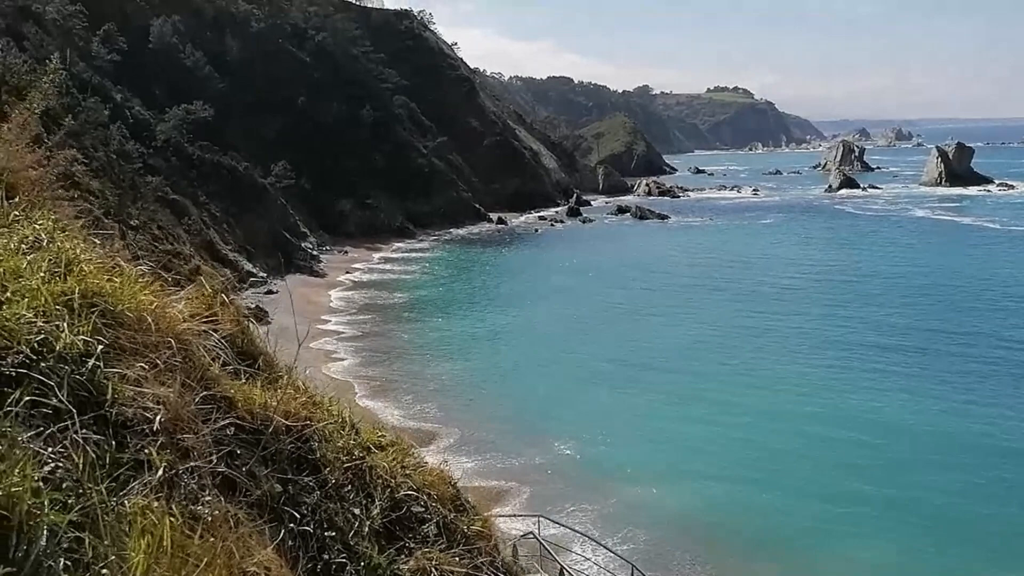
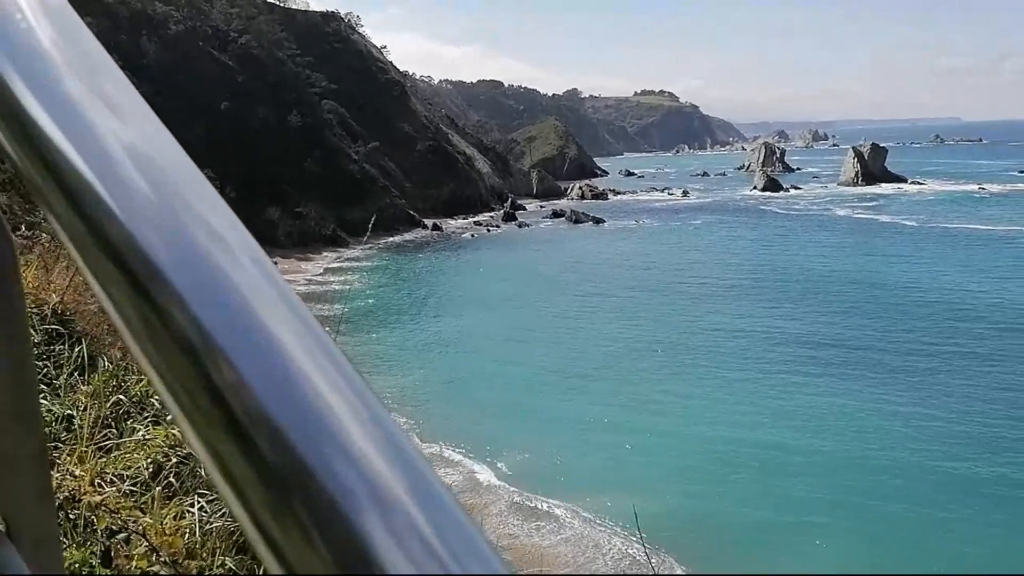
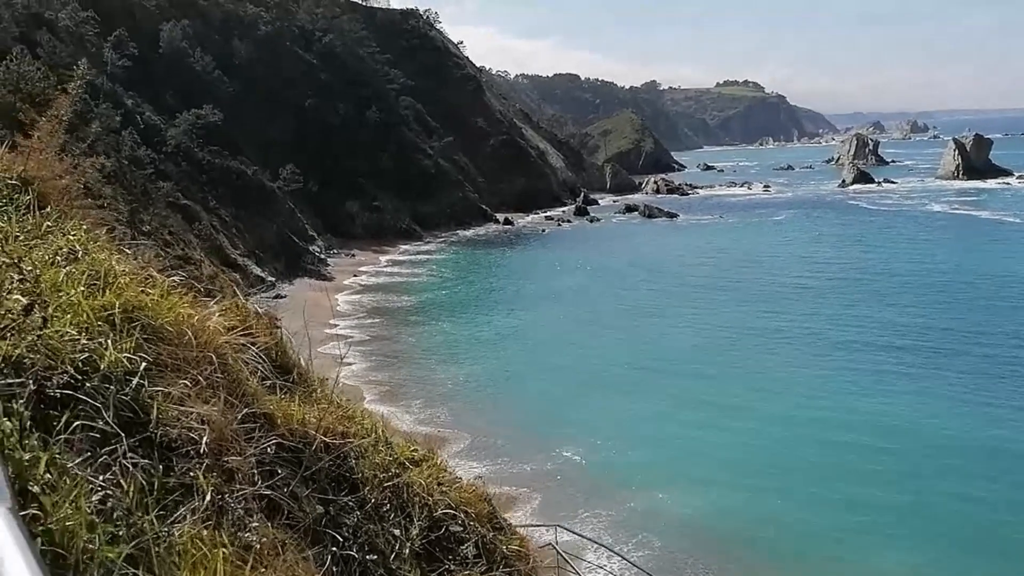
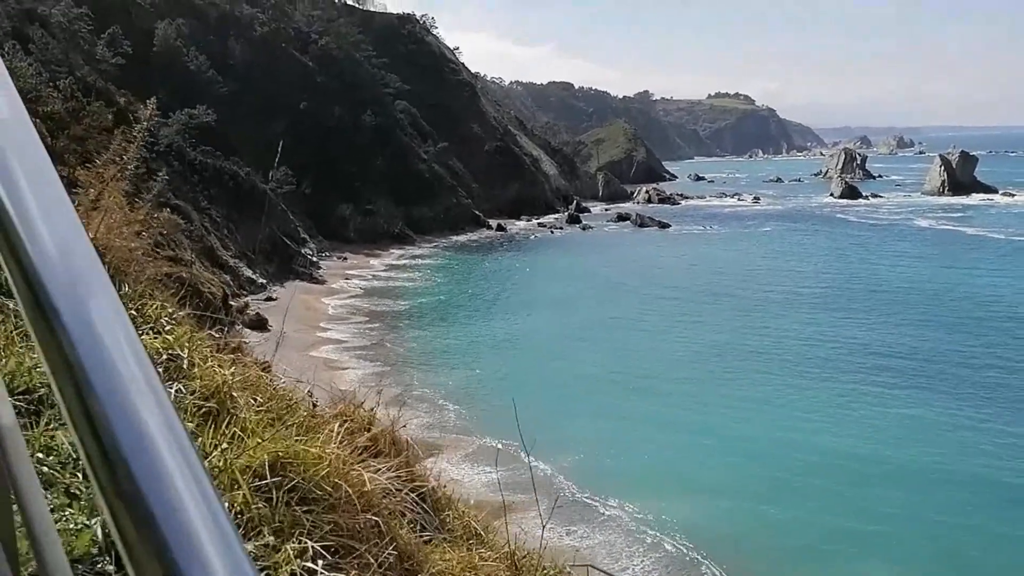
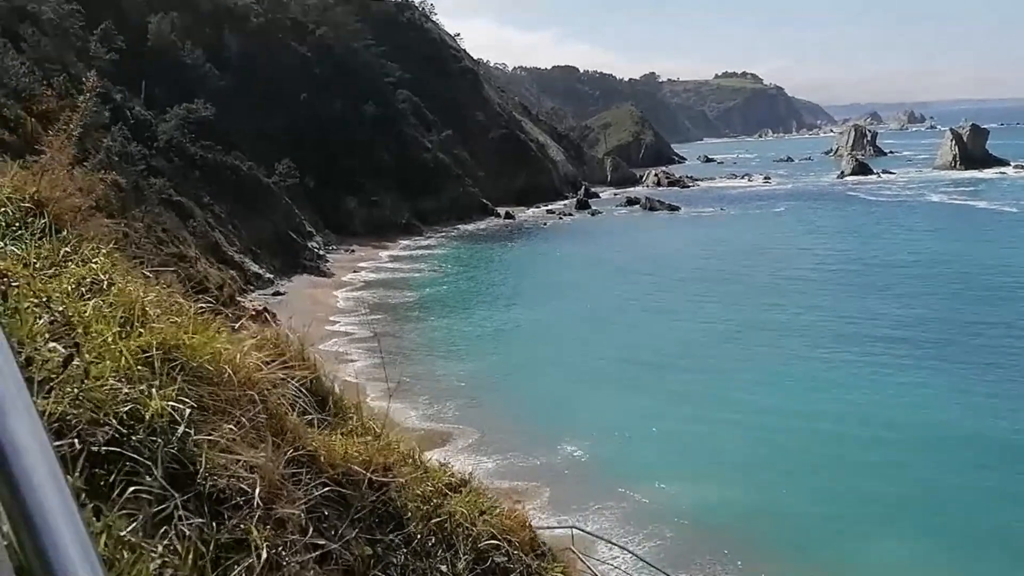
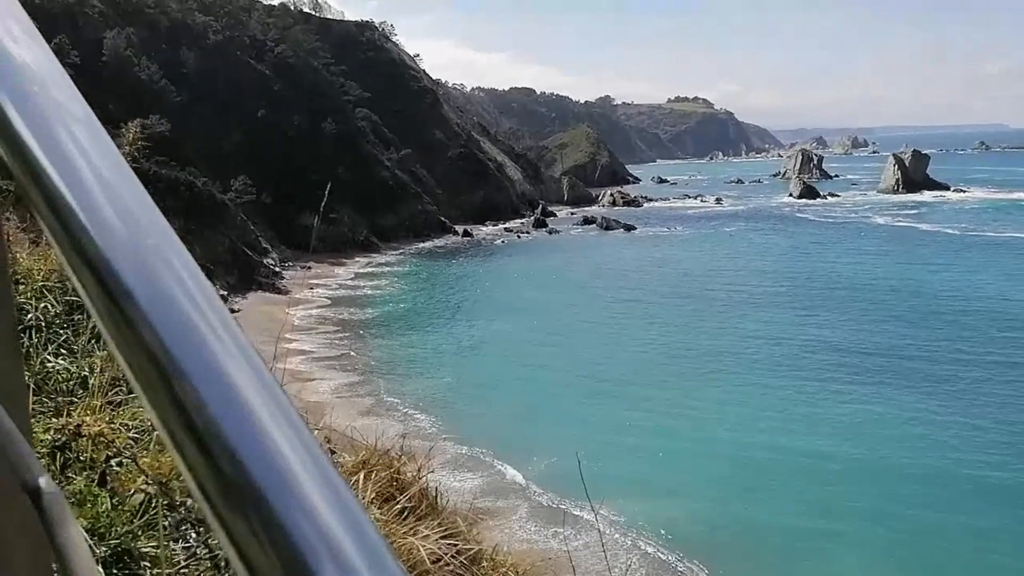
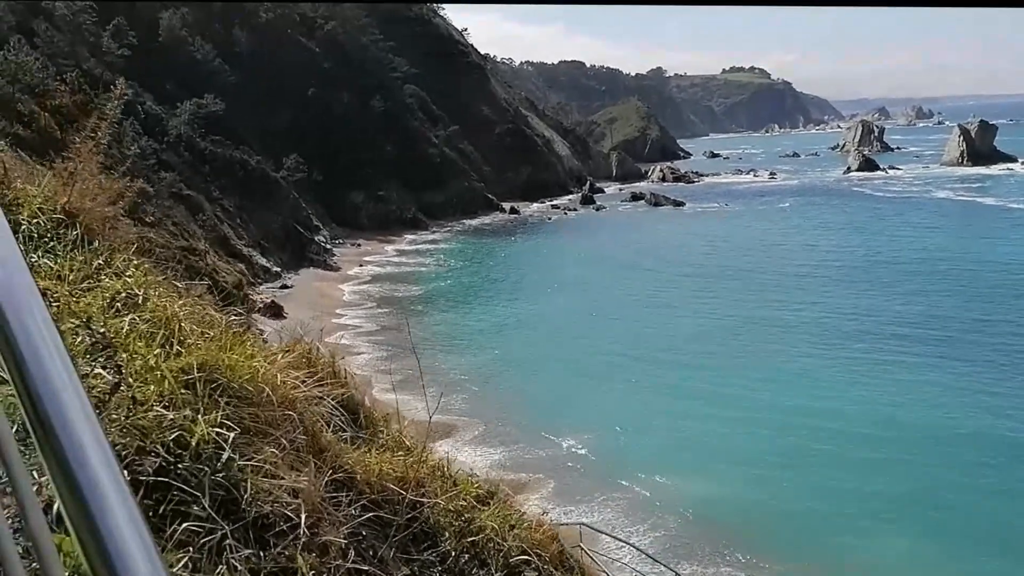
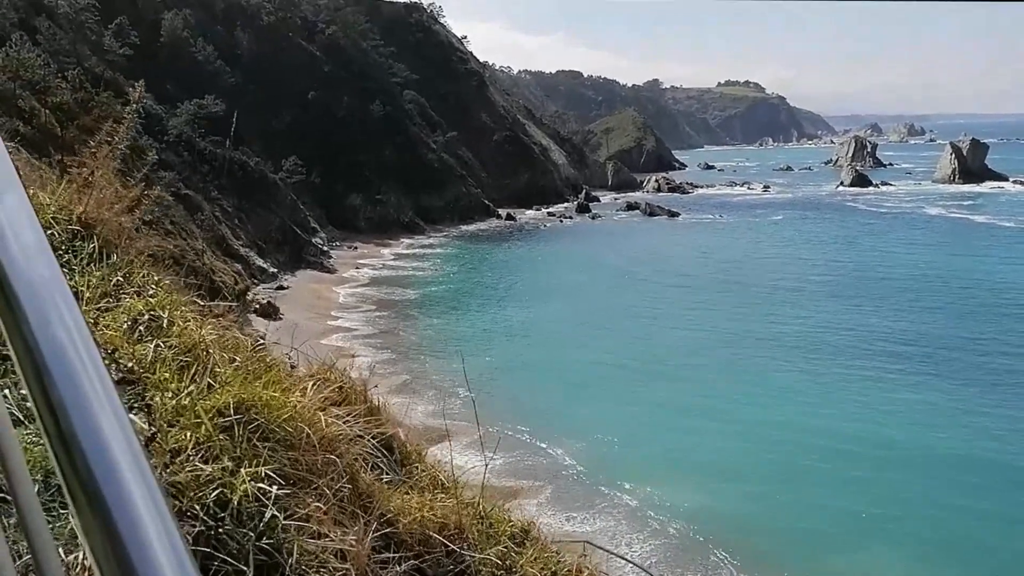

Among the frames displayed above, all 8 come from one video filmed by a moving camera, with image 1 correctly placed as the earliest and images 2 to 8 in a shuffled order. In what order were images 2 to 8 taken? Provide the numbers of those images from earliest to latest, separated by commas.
3, 5, 7, 8, 4, 6, 2
